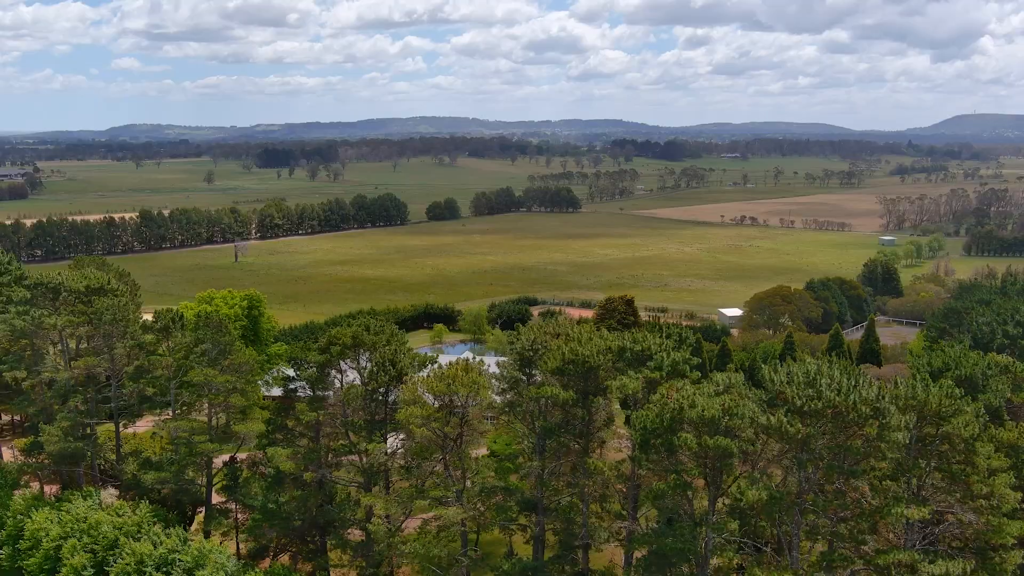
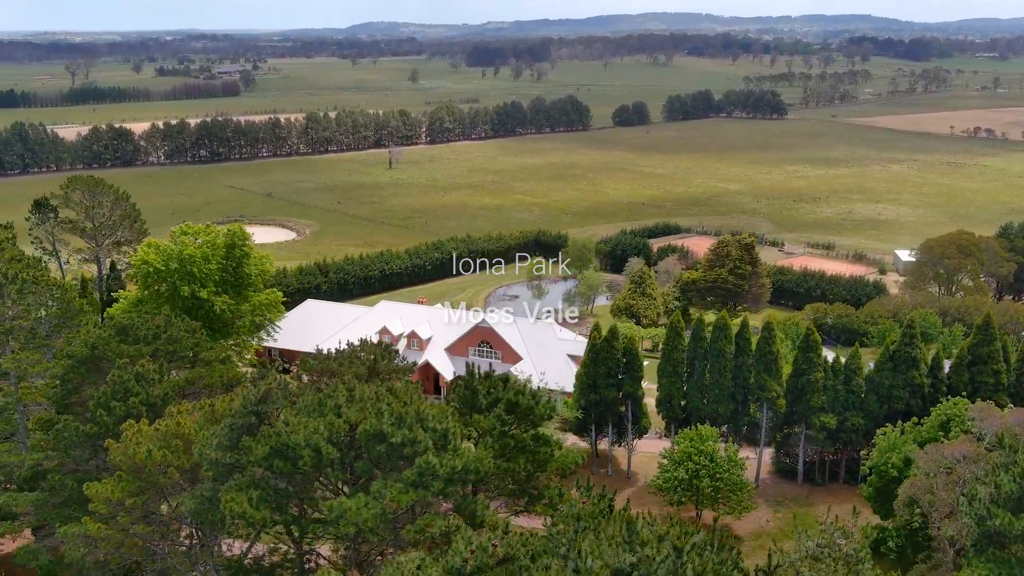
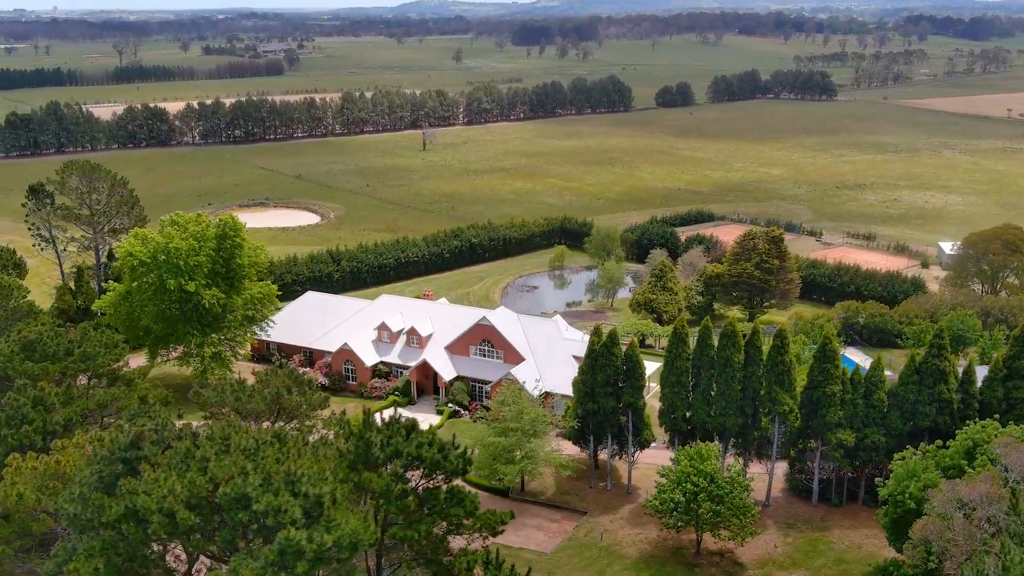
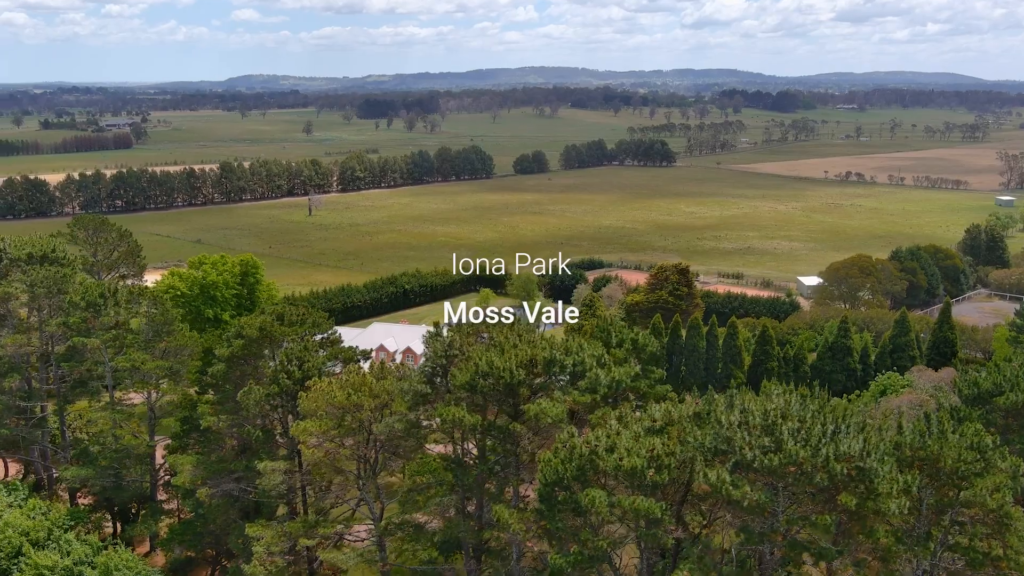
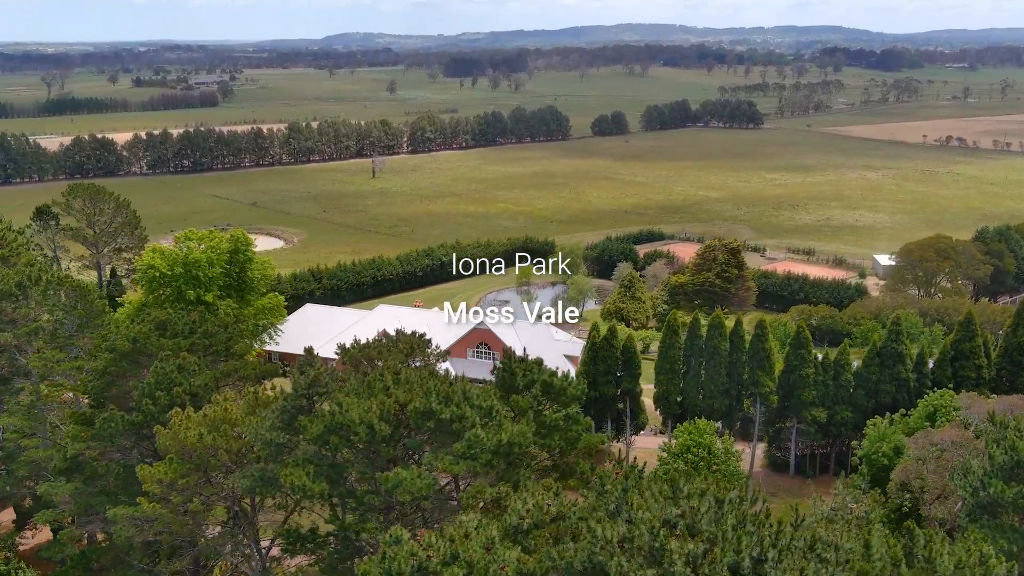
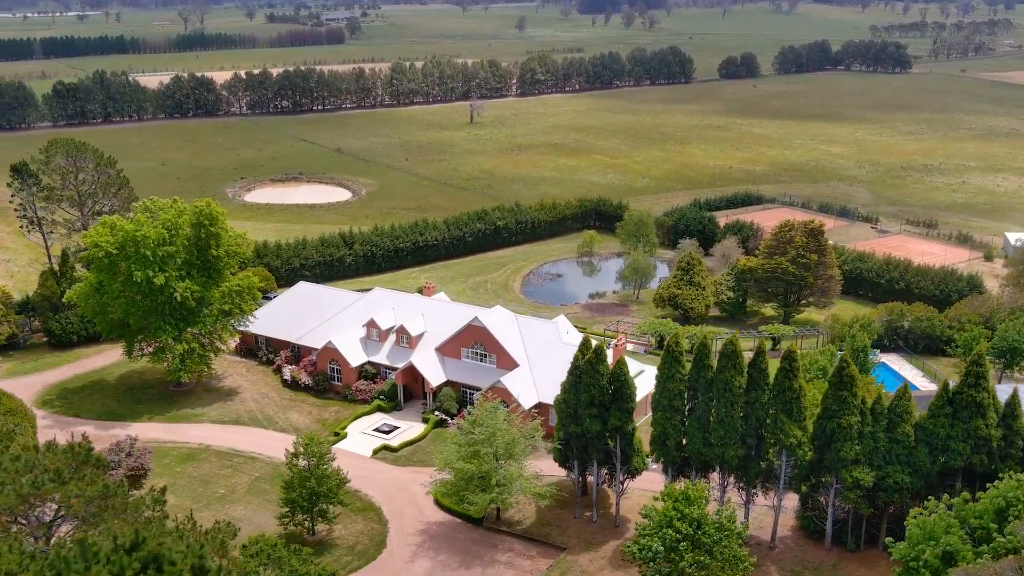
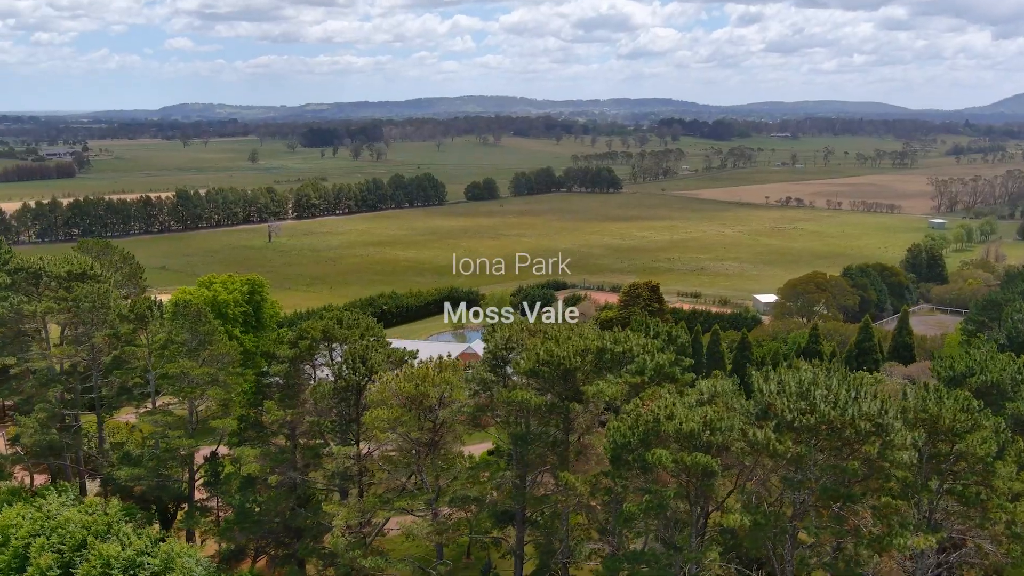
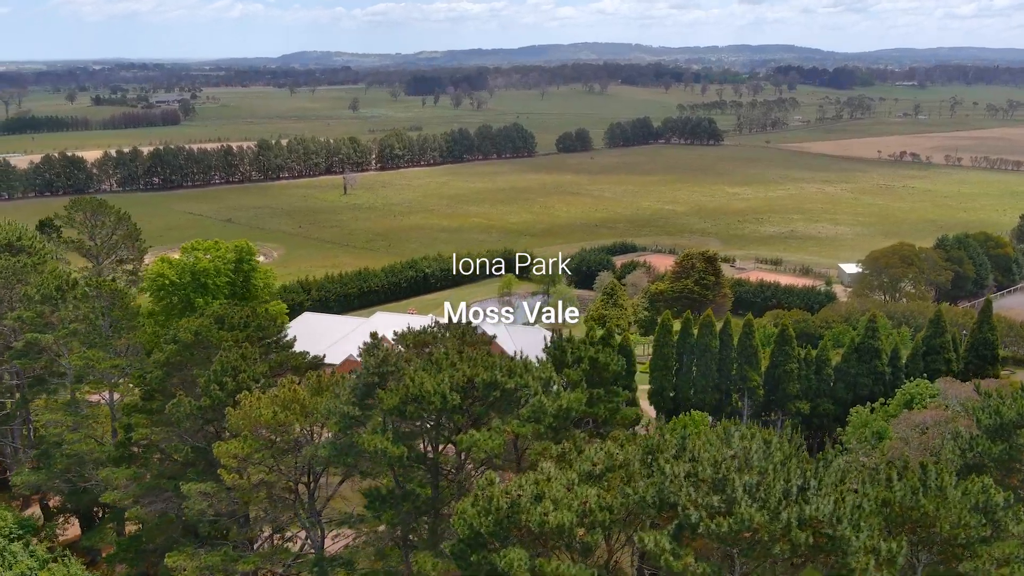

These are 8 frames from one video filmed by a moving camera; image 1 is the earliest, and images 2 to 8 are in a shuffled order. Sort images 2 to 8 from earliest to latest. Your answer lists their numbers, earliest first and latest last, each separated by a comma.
7, 4, 8, 5, 2, 3, 6
